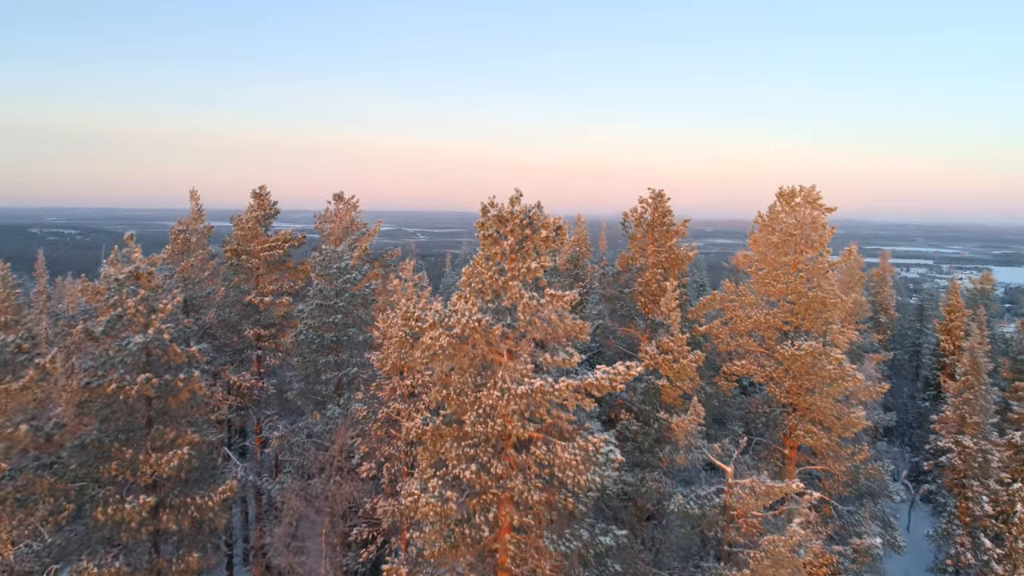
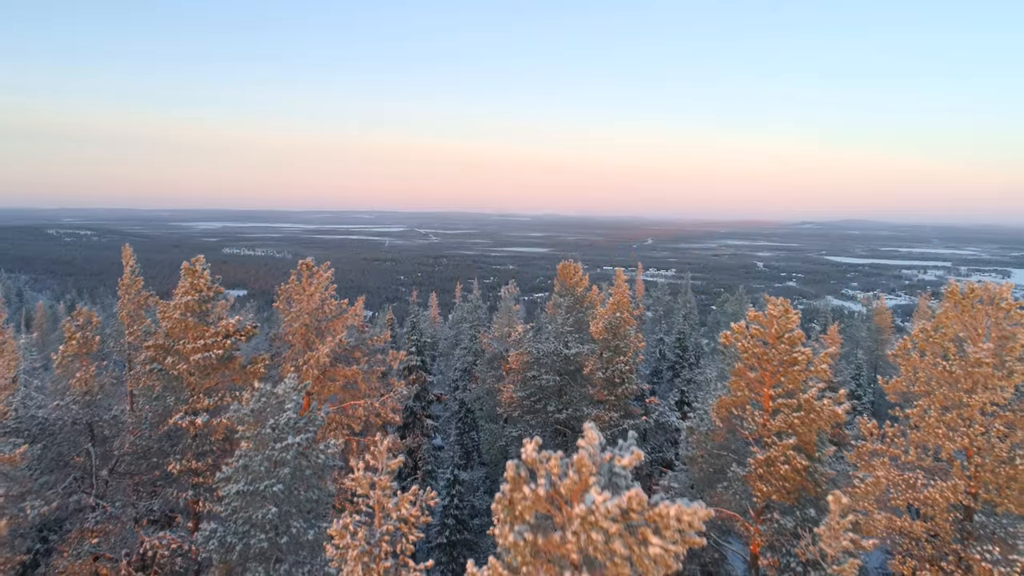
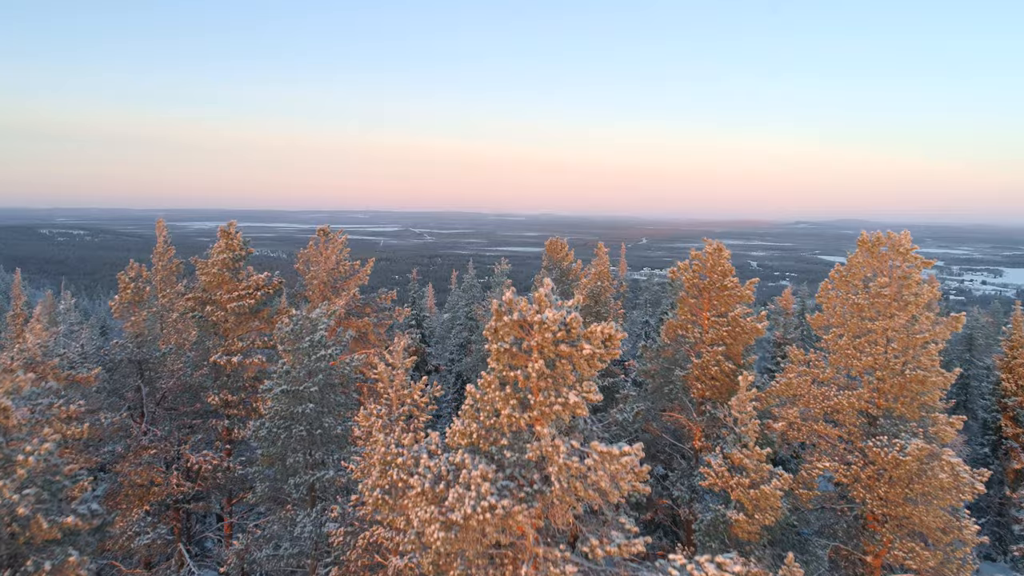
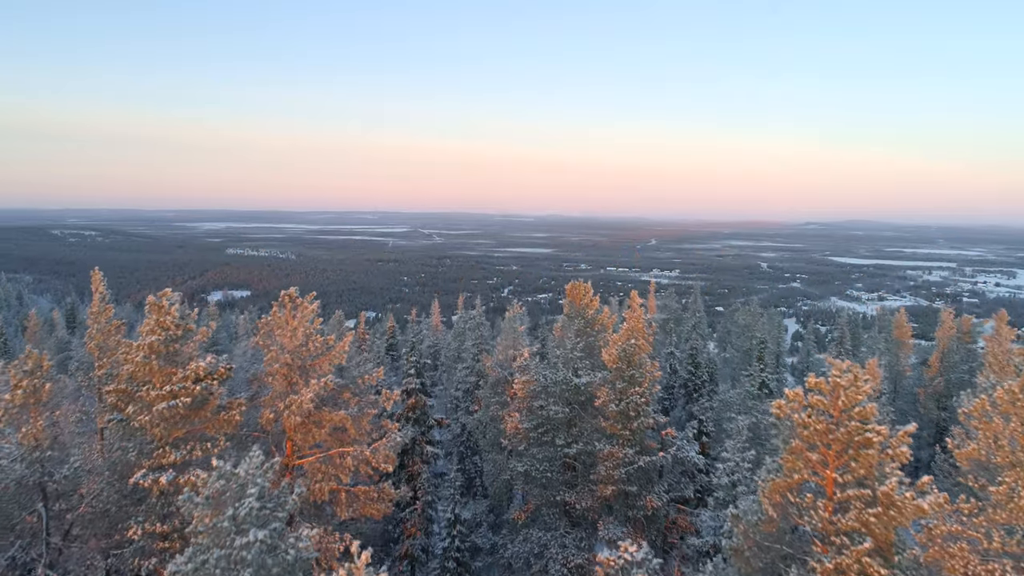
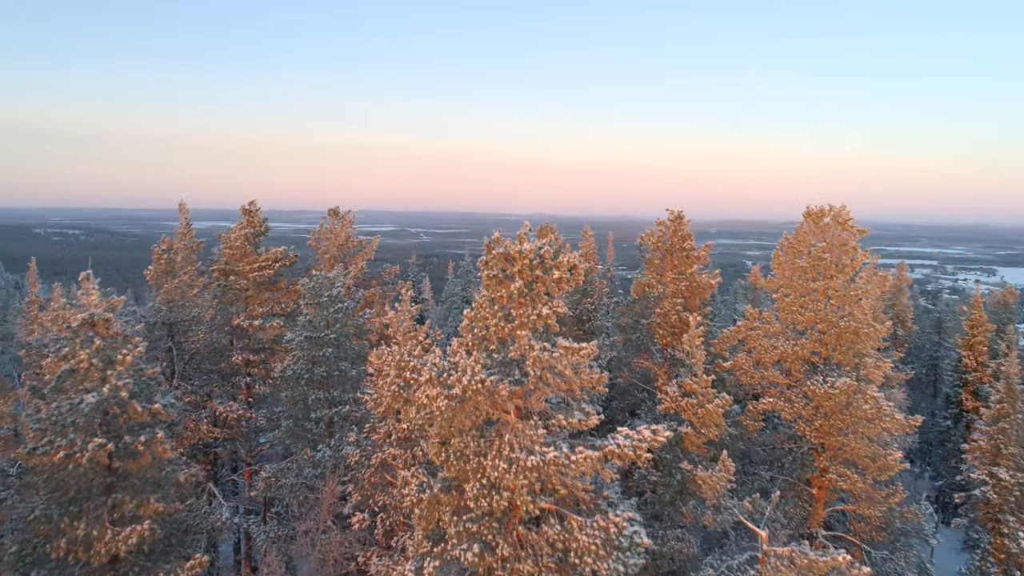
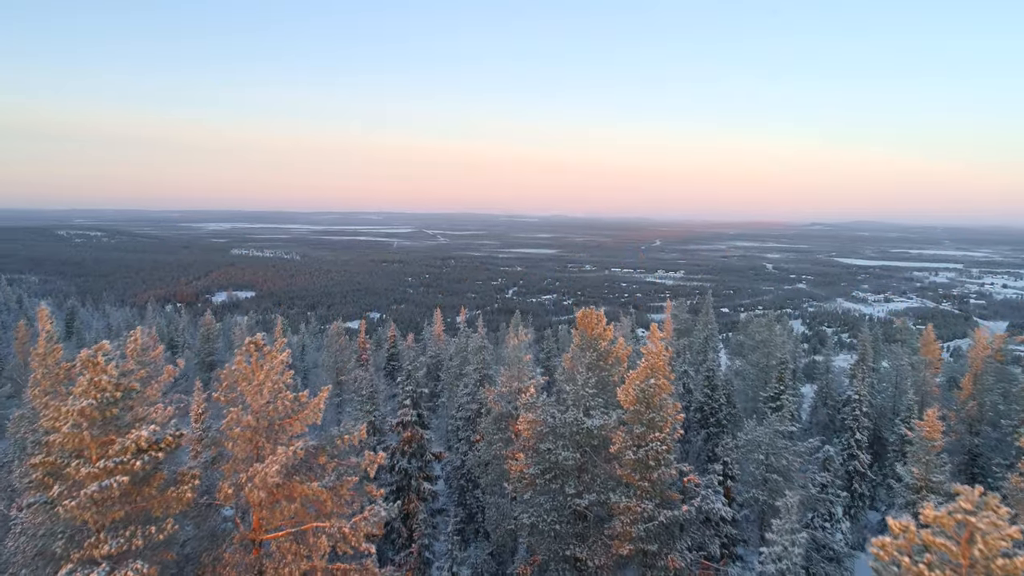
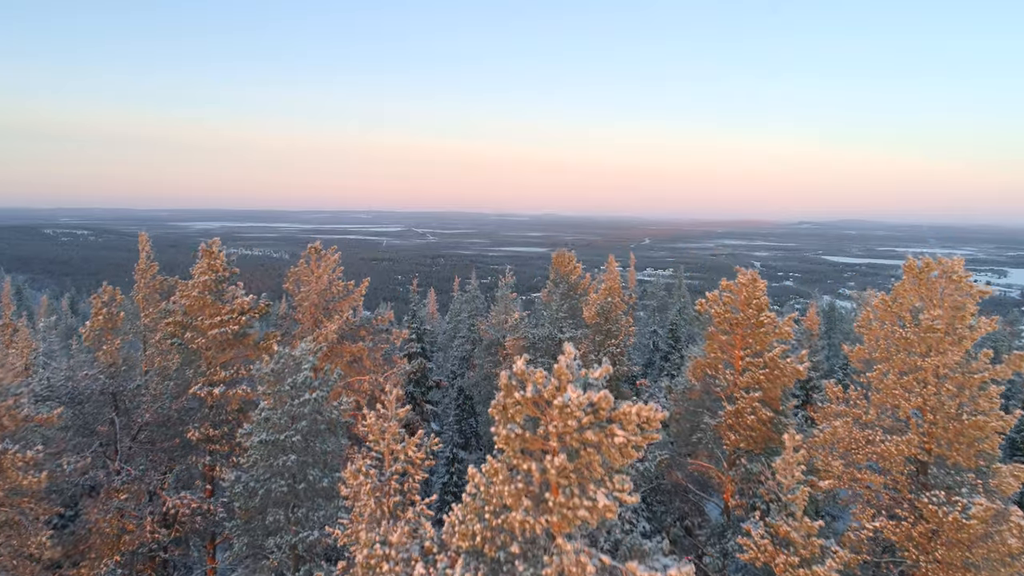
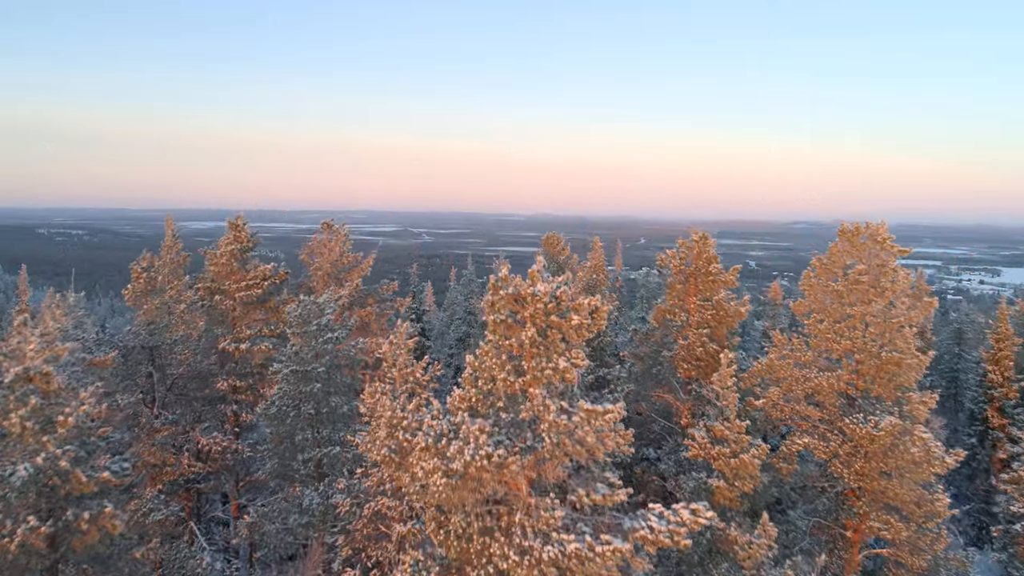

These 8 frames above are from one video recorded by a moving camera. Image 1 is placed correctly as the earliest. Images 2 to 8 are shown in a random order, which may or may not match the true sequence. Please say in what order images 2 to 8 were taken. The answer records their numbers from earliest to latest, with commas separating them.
5, 8, 3, 7, 2, 4, 6
